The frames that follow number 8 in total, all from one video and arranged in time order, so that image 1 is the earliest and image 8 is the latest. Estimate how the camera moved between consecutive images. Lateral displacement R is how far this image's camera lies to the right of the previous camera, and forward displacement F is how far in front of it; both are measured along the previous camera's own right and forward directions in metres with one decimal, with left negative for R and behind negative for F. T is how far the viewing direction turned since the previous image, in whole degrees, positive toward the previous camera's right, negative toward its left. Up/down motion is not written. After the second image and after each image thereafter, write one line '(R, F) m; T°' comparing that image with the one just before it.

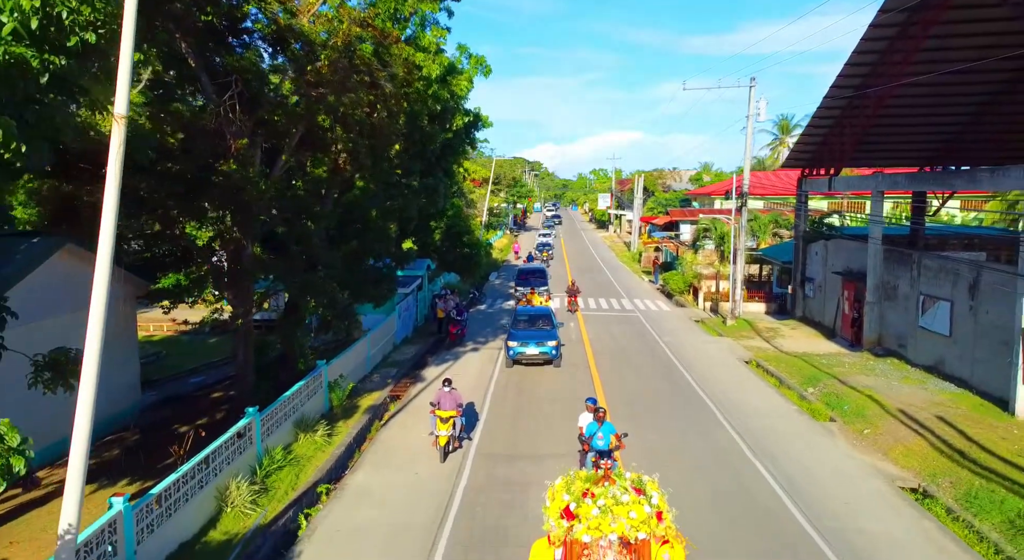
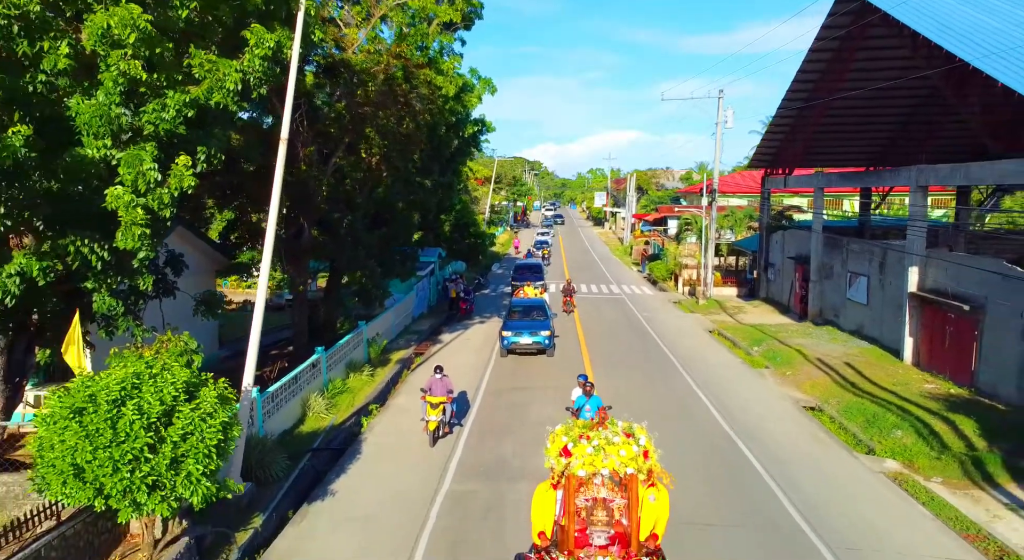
(0.0, -3.9) m; 0°
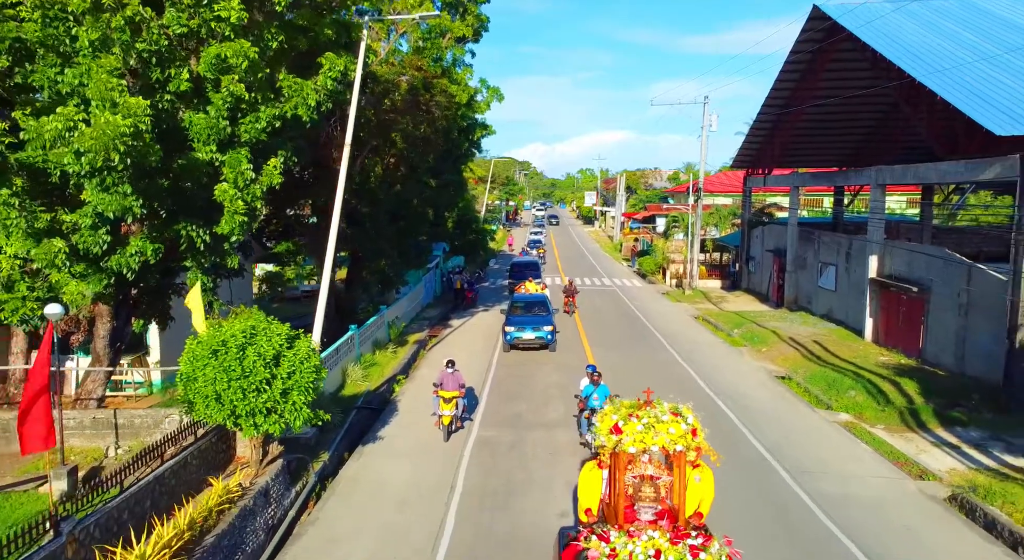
(-0.5, -2.2) m; +1°
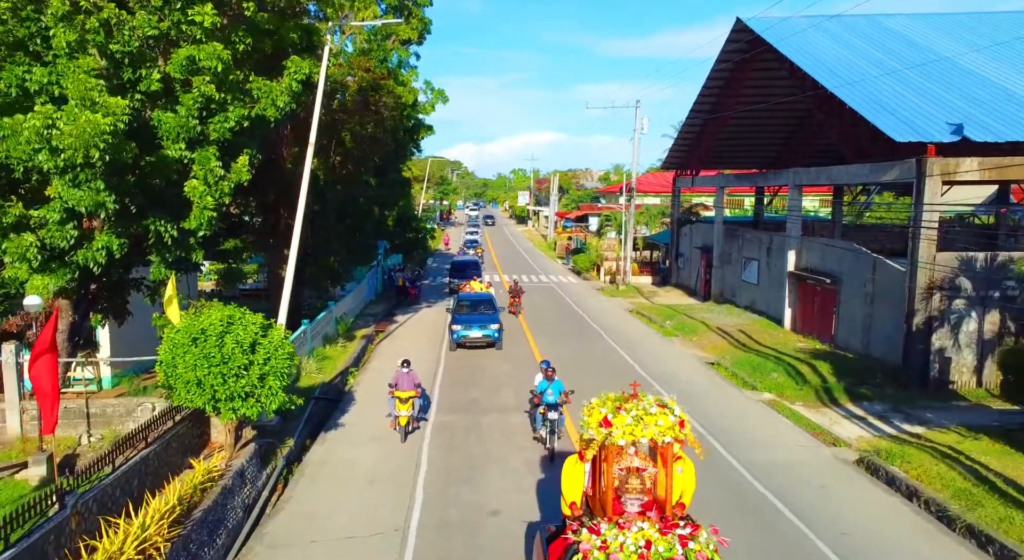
(-0.4, -0.8) m; +5°
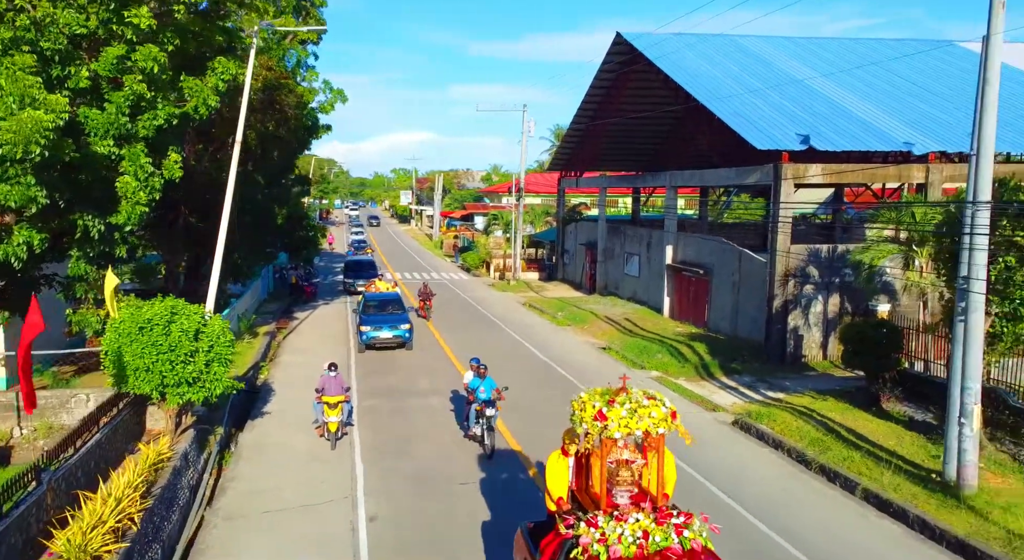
(-0.8, -1.1) m; +10°
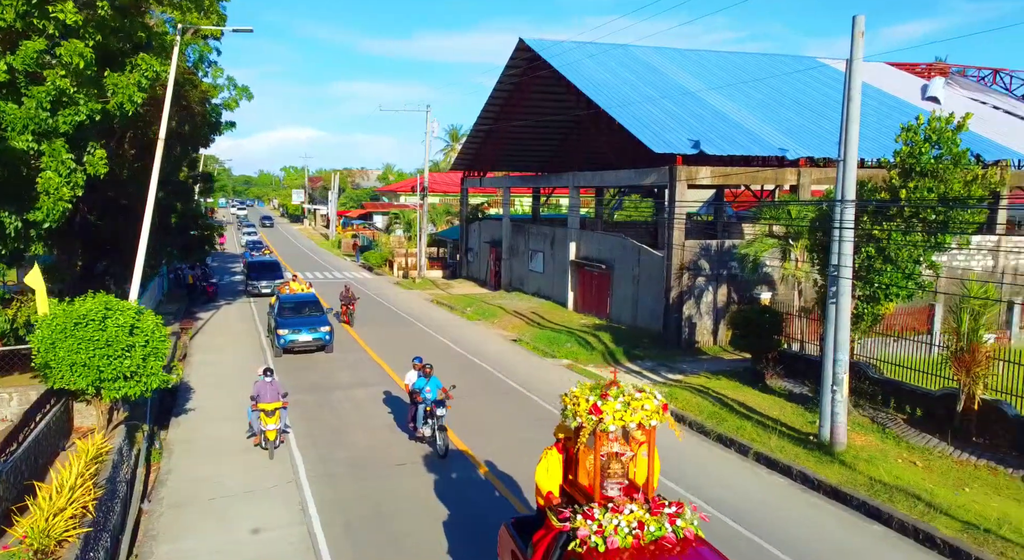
(-0.6, -0.8) m; +8°
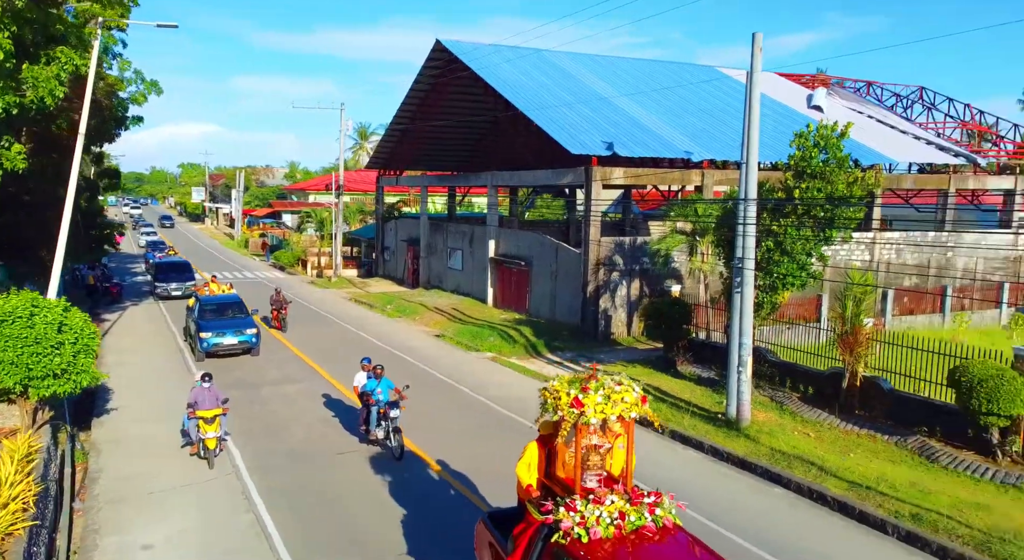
(-0.4, -0.6) m; +7°
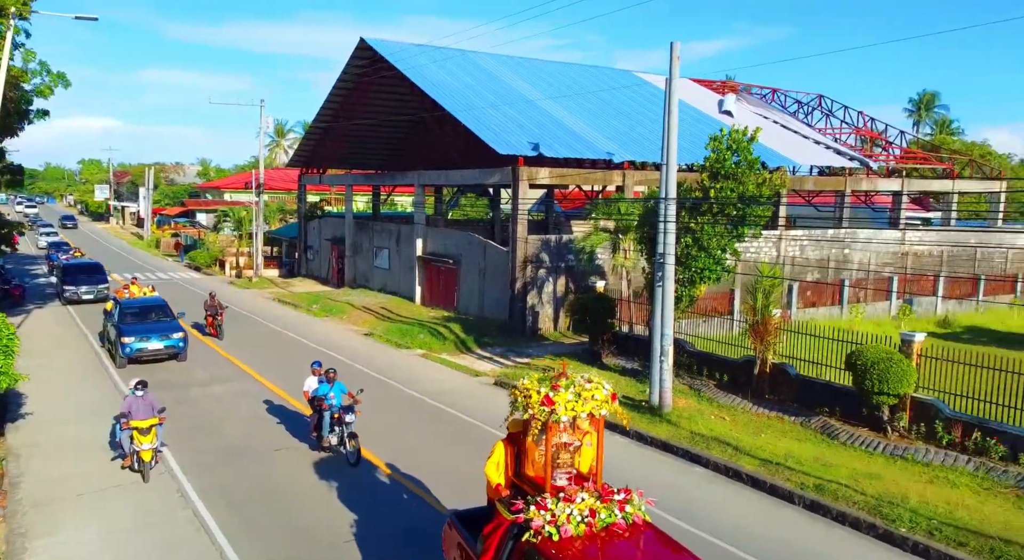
(-0.2, -0.4) m; +6°
